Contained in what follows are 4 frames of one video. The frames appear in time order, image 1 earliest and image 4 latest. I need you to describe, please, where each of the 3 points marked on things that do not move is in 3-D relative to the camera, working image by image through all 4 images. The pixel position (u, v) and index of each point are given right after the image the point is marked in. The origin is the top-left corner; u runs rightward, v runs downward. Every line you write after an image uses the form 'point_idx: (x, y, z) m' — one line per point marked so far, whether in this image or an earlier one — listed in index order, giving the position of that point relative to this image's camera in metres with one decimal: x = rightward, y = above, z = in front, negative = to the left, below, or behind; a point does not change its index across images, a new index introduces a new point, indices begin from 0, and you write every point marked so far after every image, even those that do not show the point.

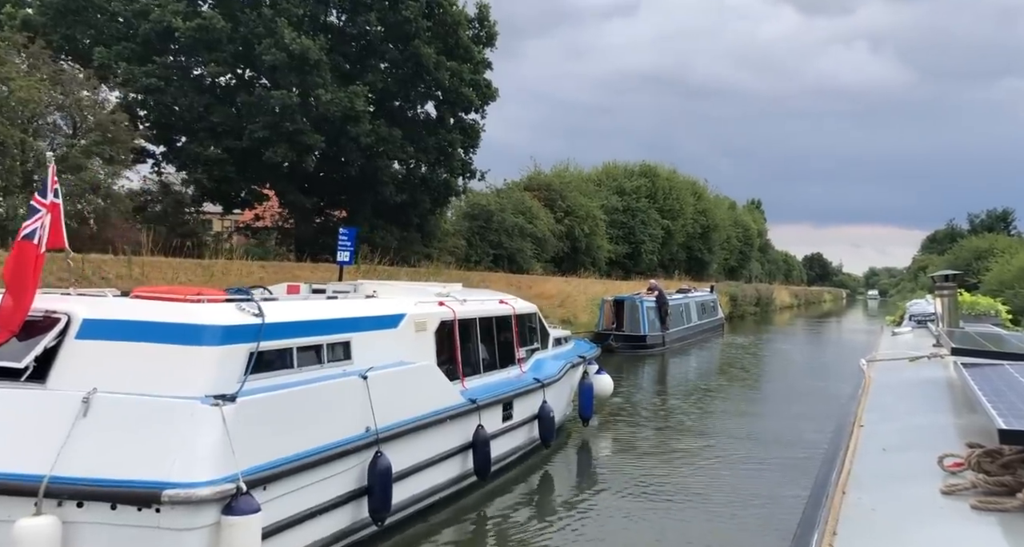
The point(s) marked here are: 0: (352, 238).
0: (-2.7, +0.6, +15.4) m
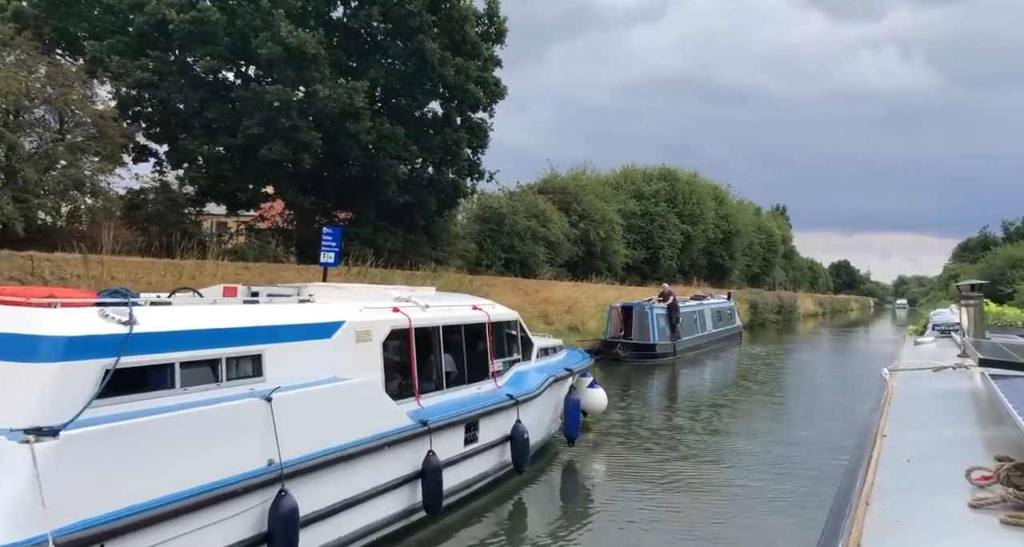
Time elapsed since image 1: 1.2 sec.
0: (-2.8, +0.6, +14.5) m
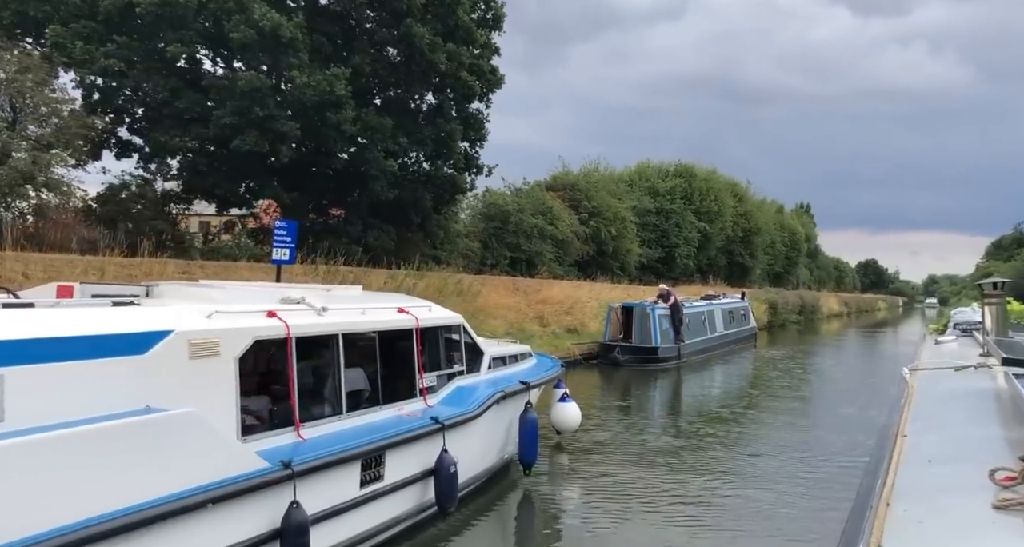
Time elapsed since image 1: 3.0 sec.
0: (-3.2, +0.6, +13.1) m
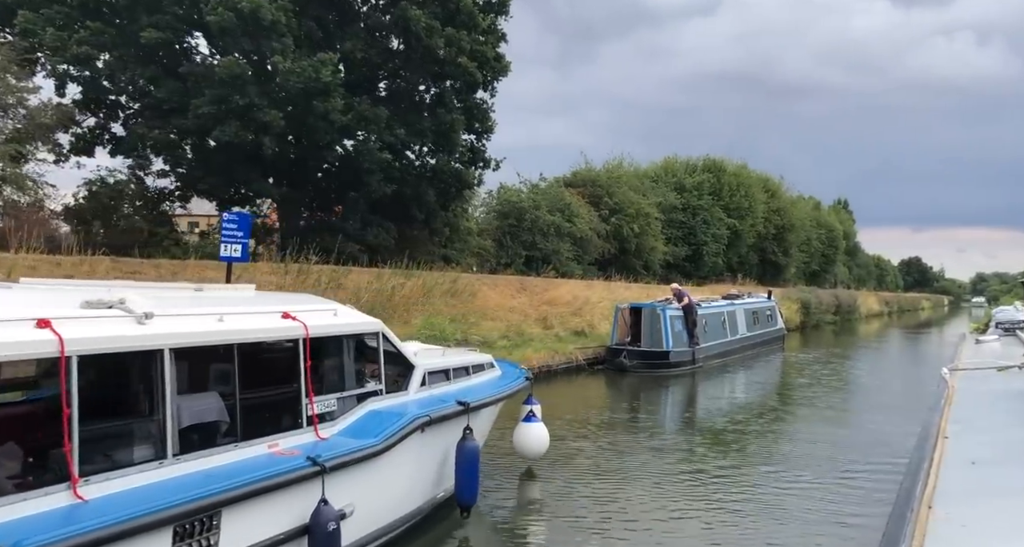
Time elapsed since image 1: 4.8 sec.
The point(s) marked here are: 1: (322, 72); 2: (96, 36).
0: (-3.4, +0.6, +11.6) m
1: (-4.0, +4.3, +19.1) m
2: (-8.8, +5.0, +19.2) m
